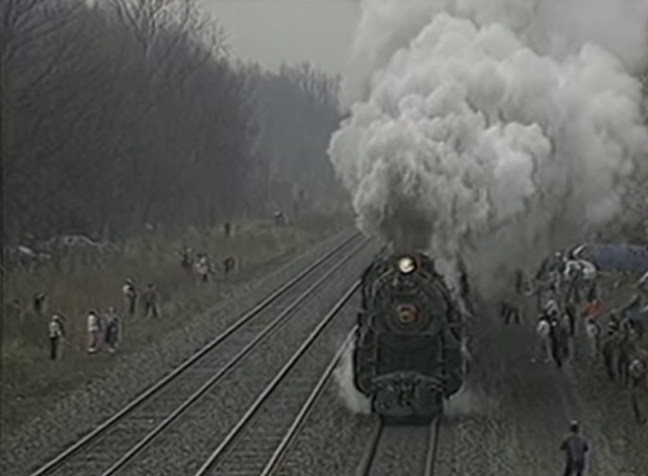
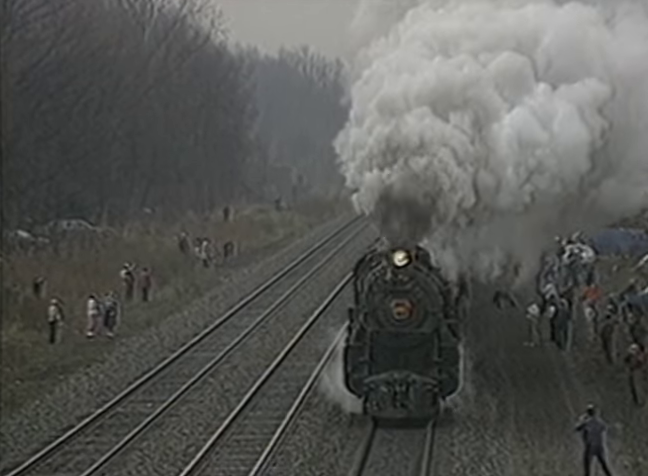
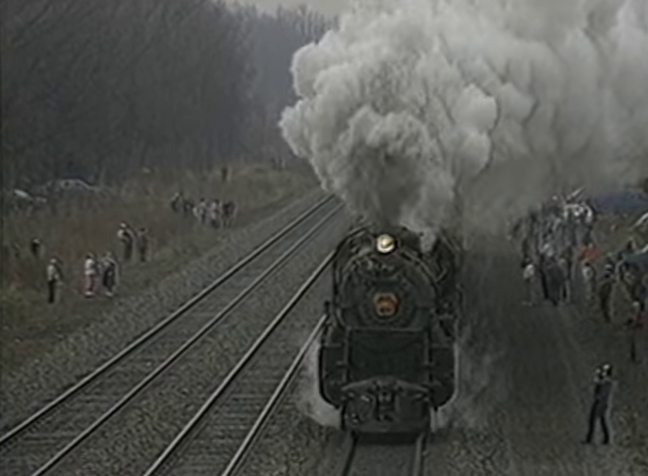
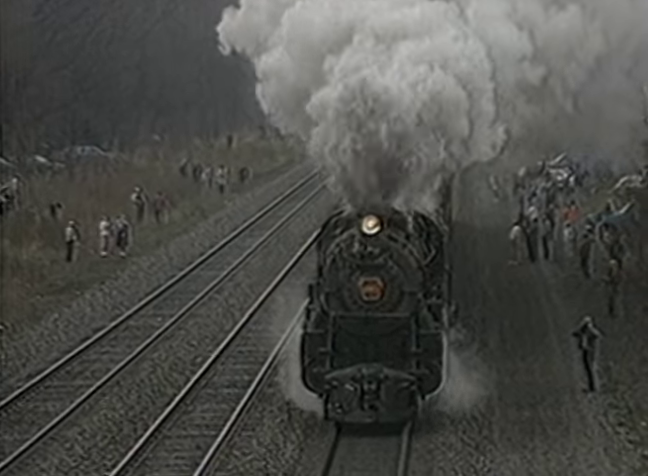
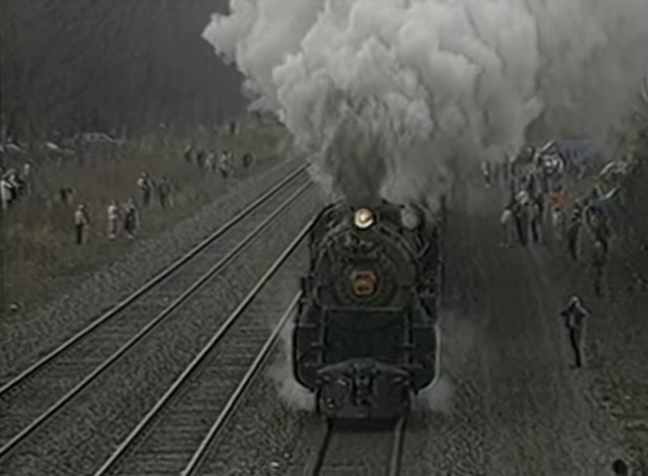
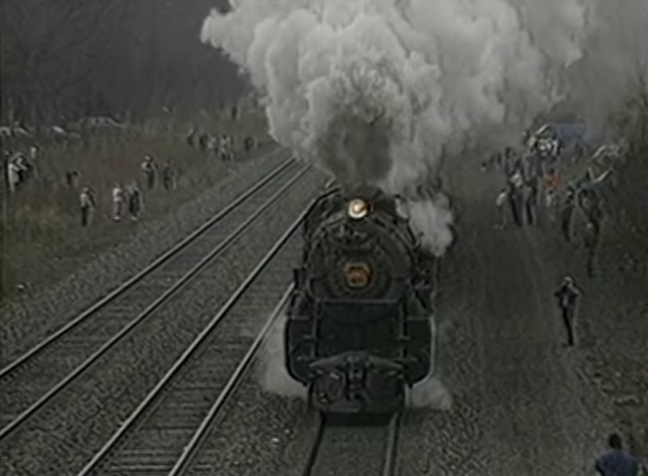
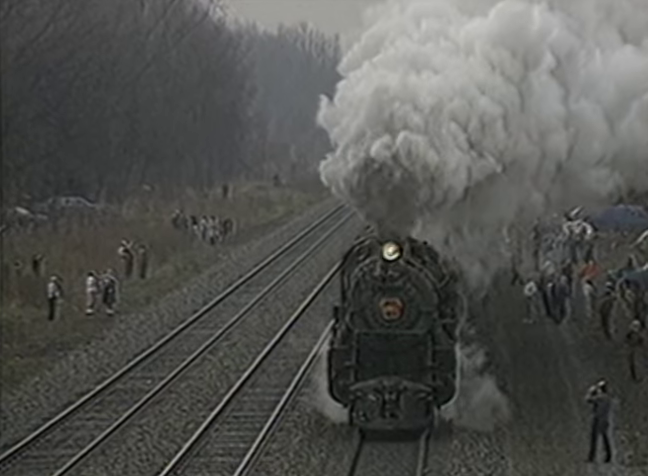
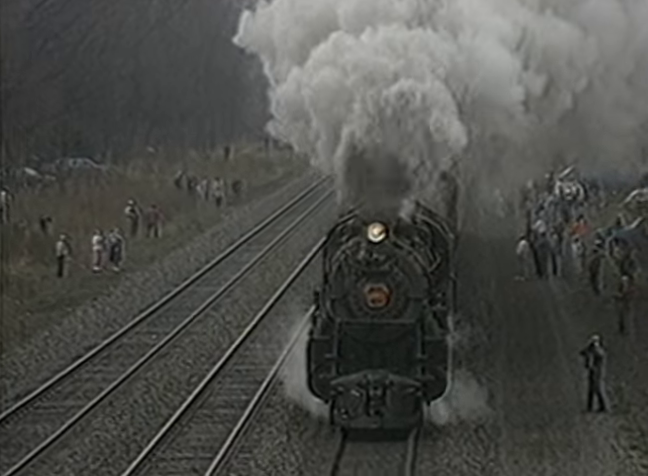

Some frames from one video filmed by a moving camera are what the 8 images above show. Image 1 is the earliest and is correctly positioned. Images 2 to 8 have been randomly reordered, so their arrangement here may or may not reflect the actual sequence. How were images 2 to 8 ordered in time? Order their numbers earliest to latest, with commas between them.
2, 7, 3, 8, 4, 5, 6
